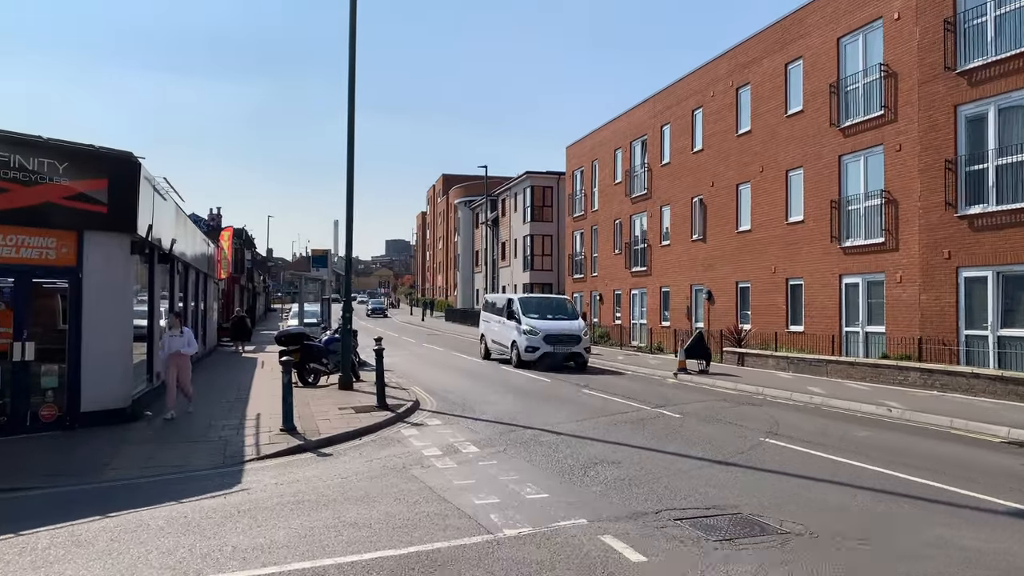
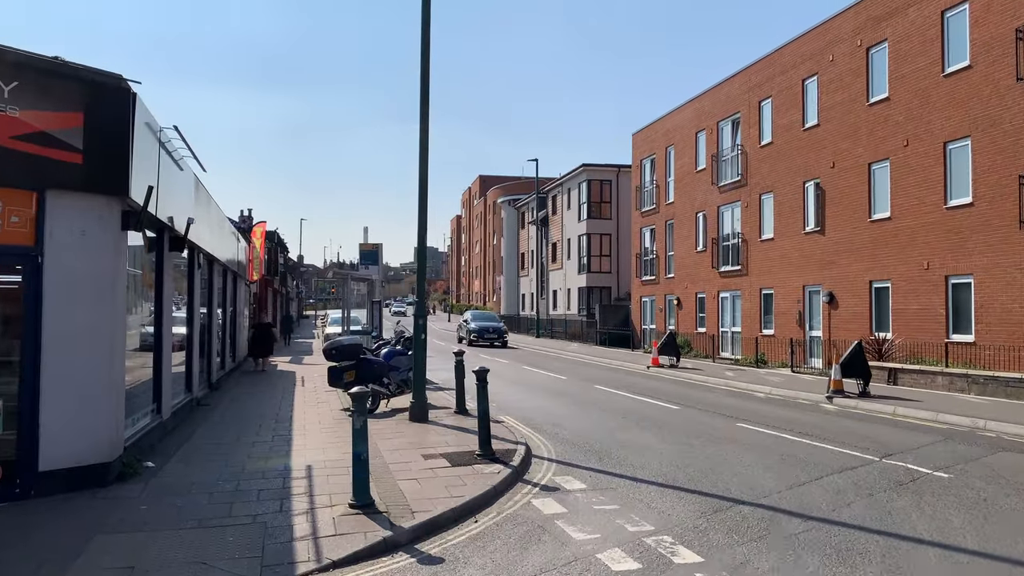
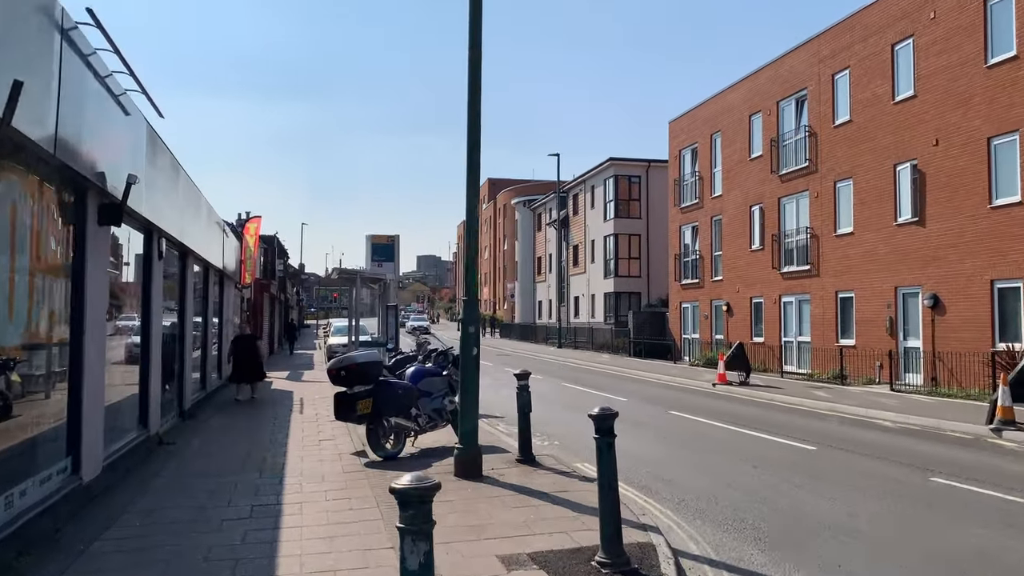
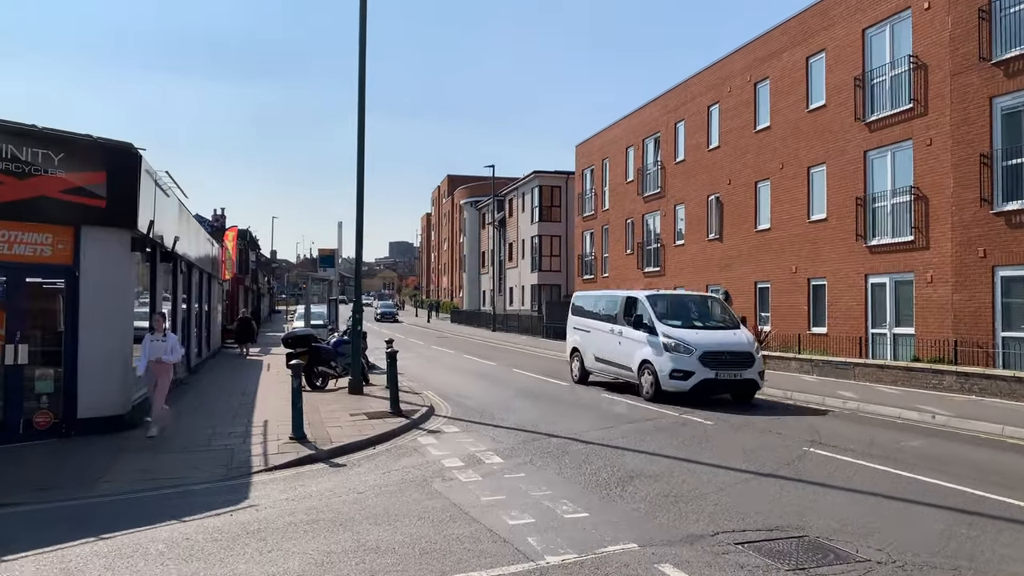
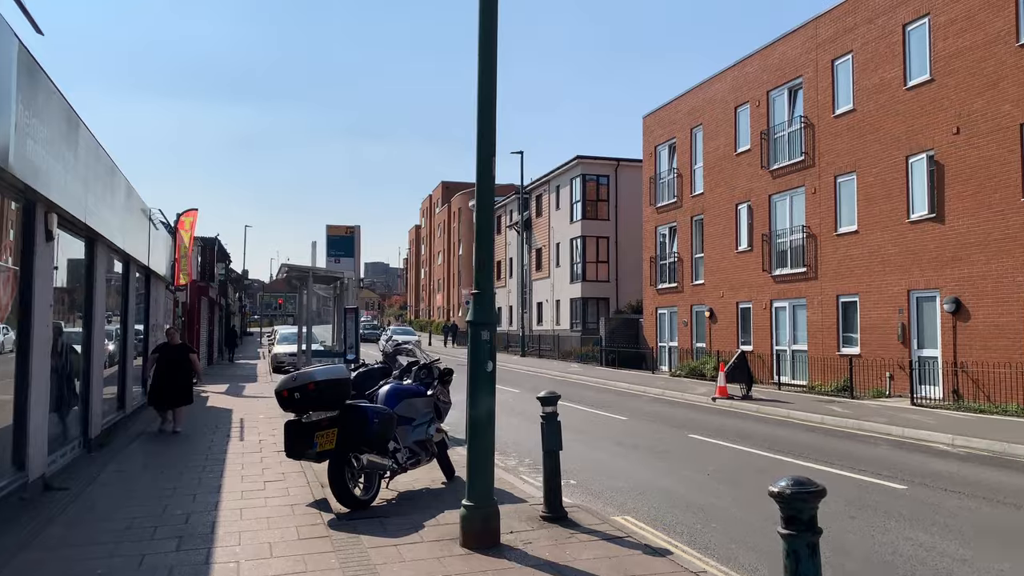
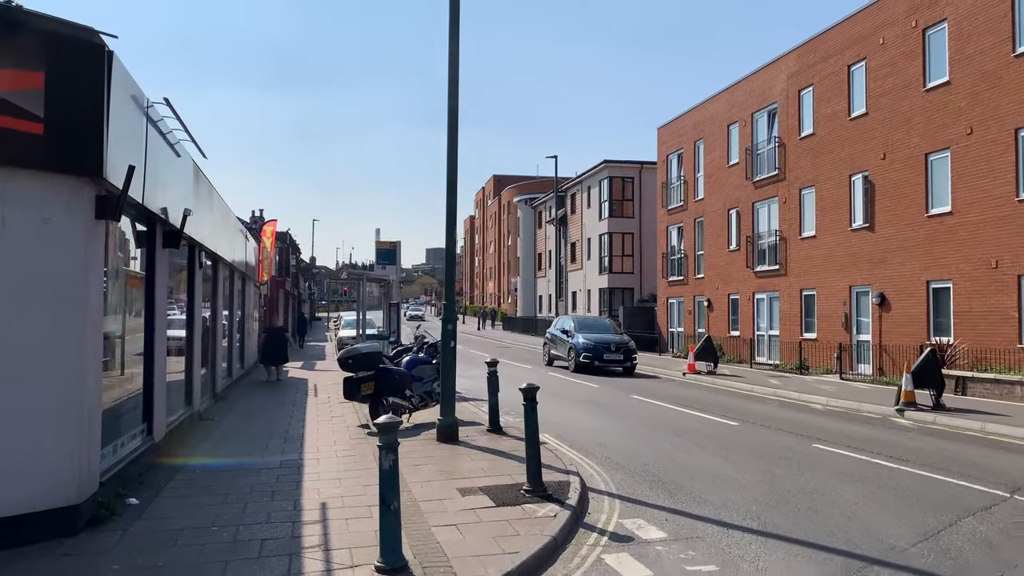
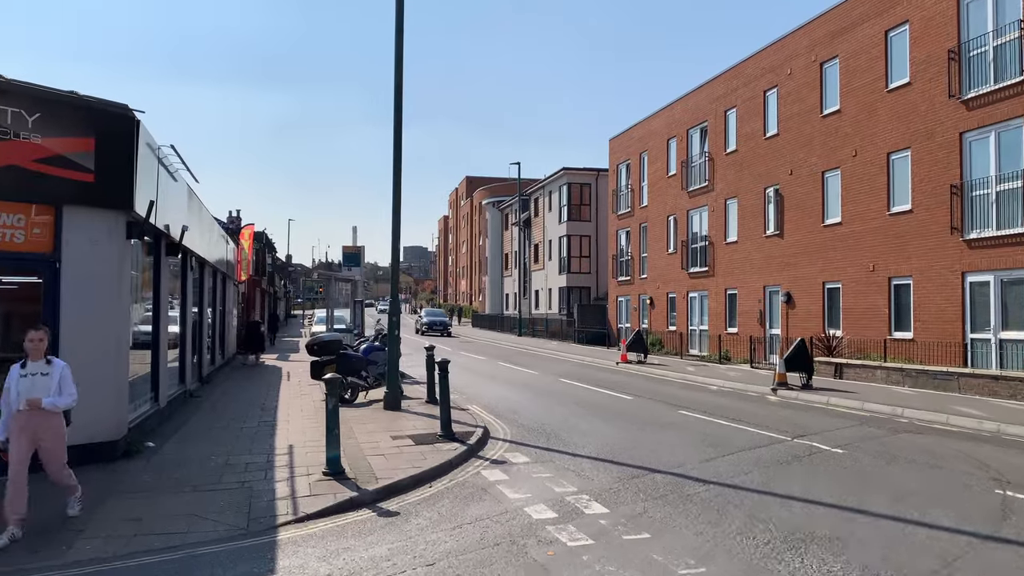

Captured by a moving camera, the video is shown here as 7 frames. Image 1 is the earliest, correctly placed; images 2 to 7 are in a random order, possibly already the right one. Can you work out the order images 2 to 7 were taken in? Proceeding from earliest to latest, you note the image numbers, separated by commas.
4, 7, 2, 6, 3, 5
